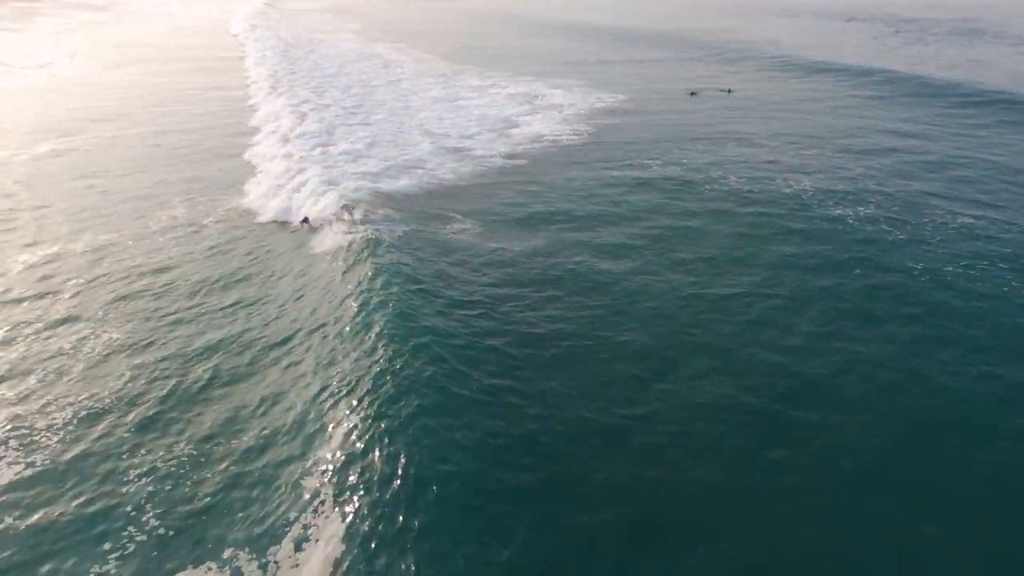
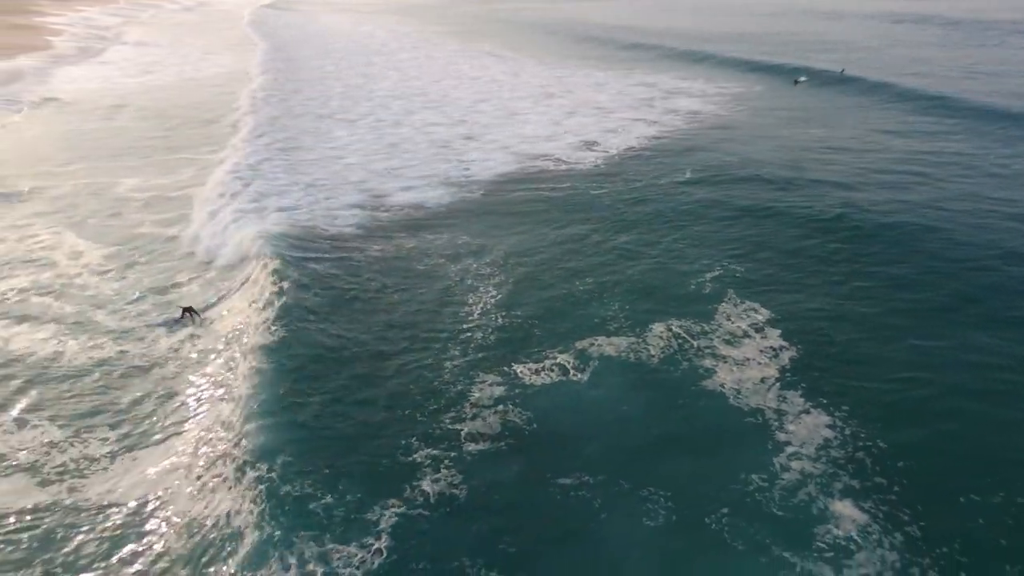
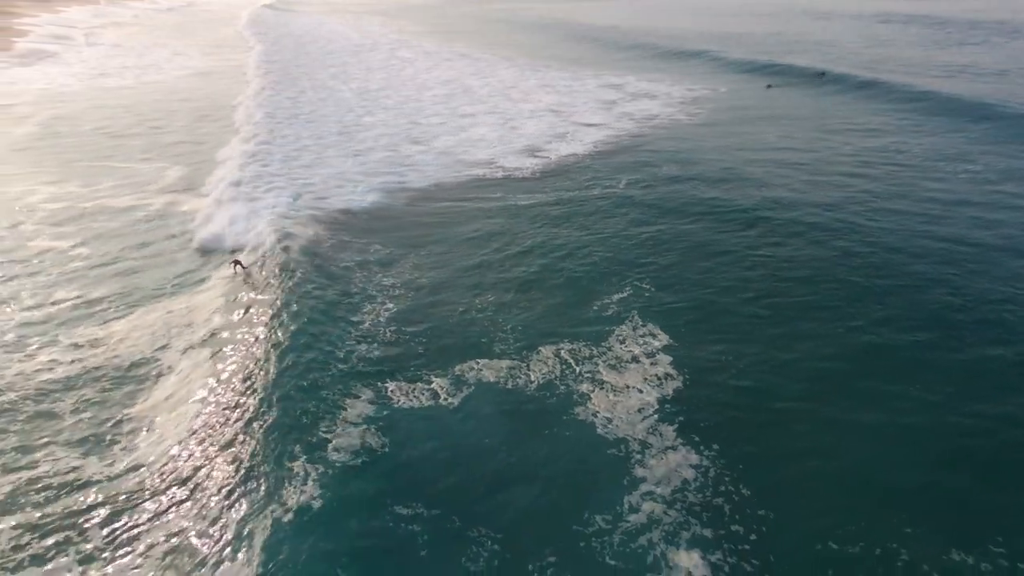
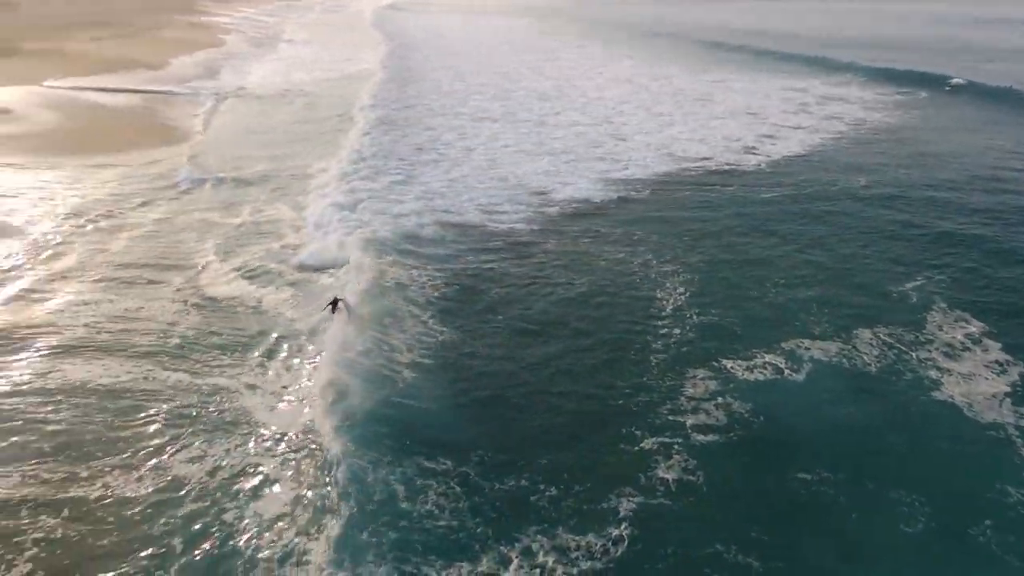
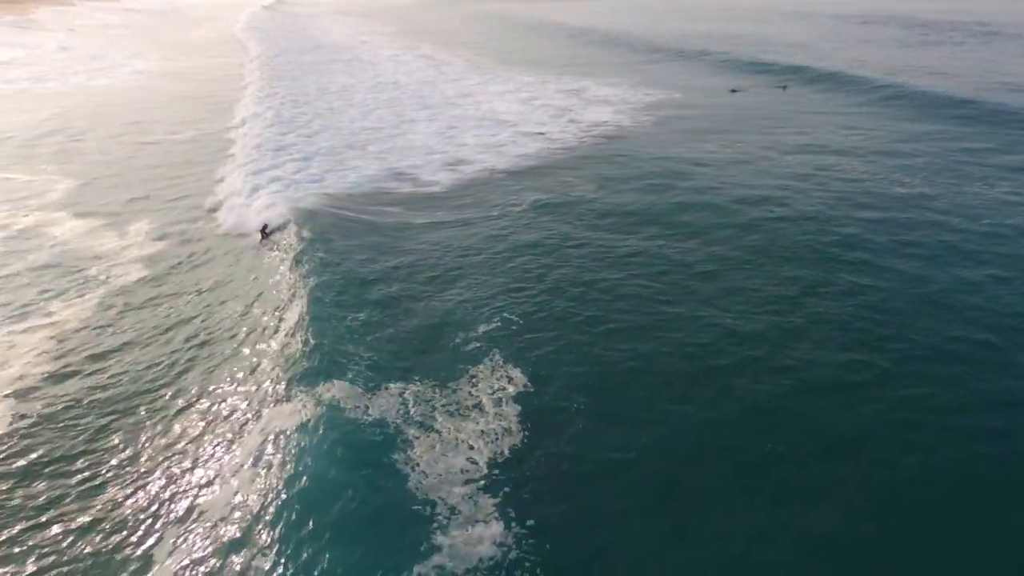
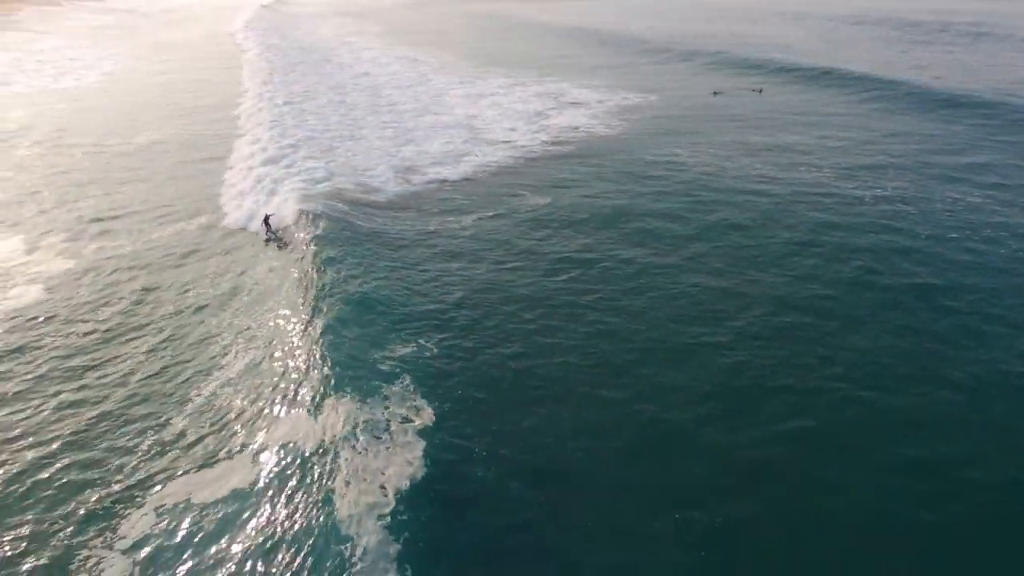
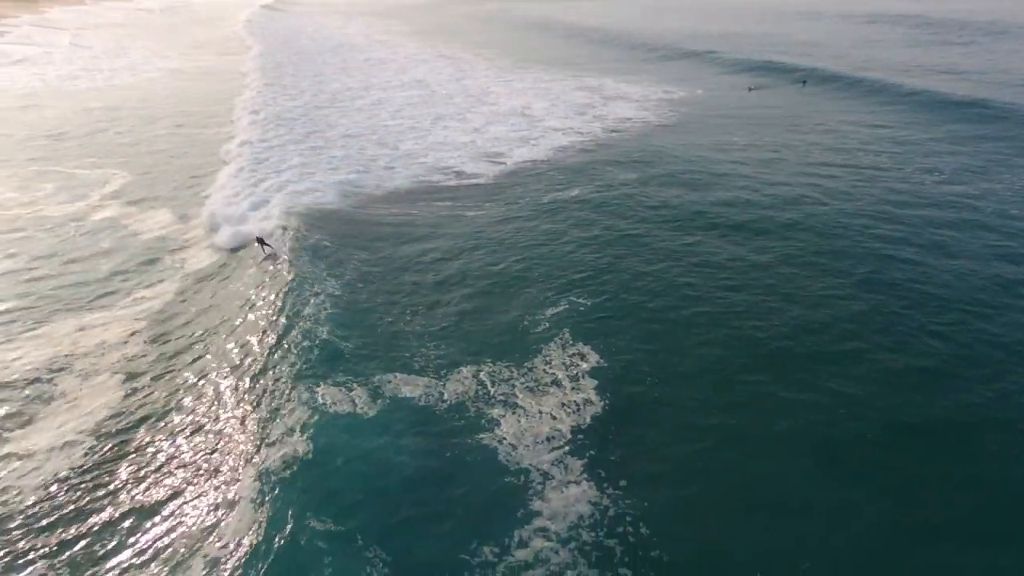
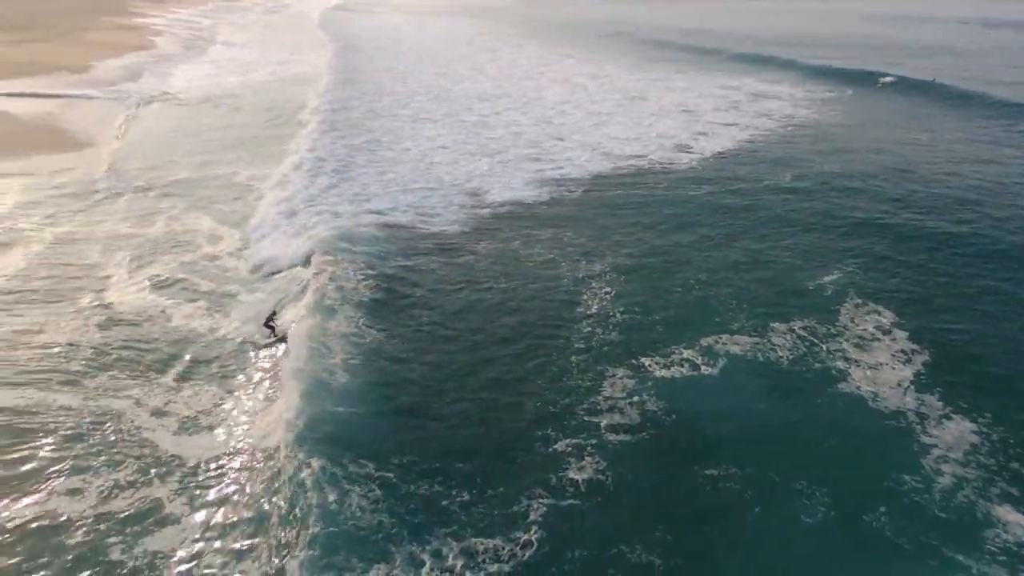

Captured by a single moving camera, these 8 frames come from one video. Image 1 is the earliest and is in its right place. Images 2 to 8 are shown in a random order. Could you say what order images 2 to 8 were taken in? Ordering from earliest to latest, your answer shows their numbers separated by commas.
6, 5, 7, 3, 2, 8, 4
